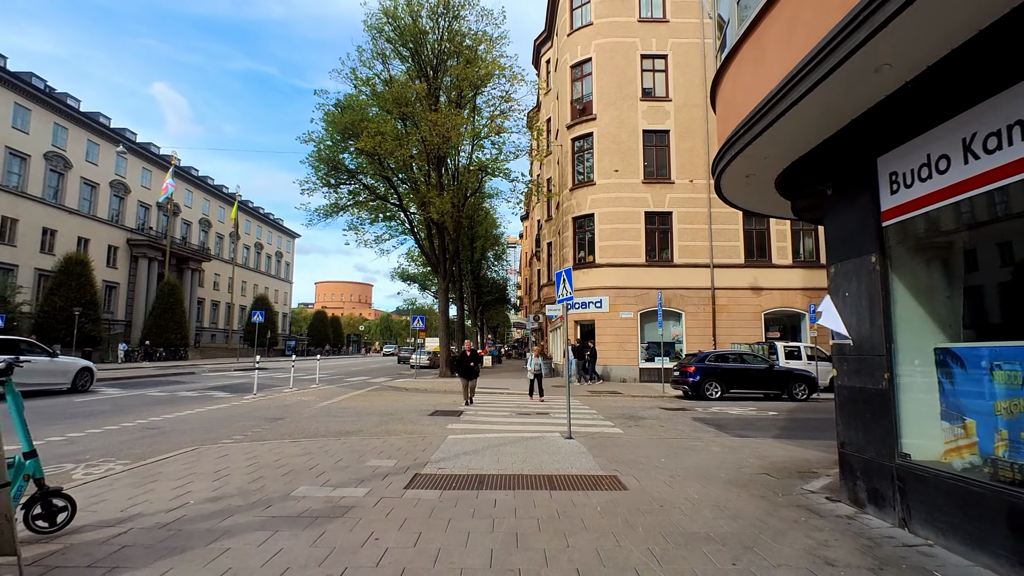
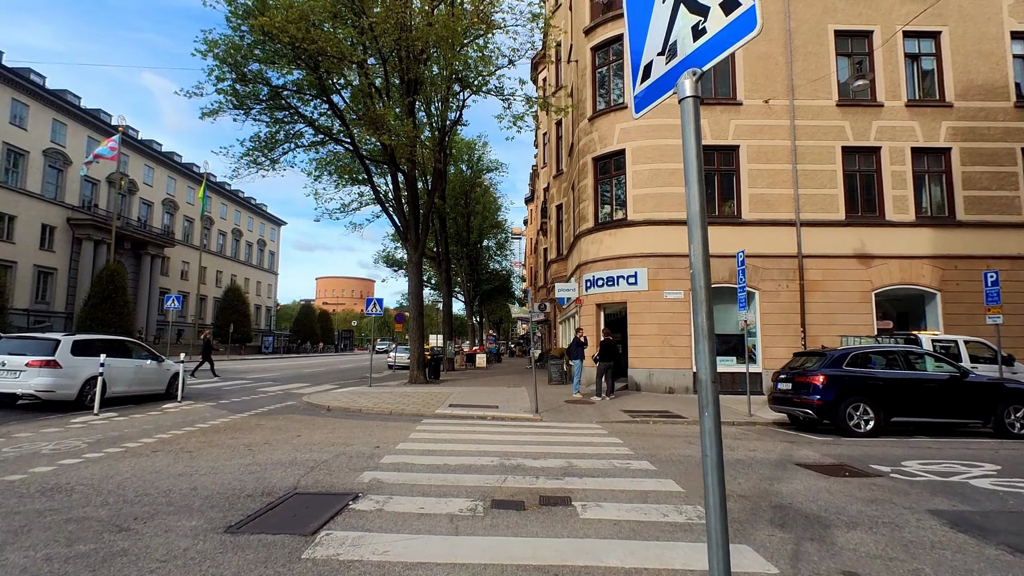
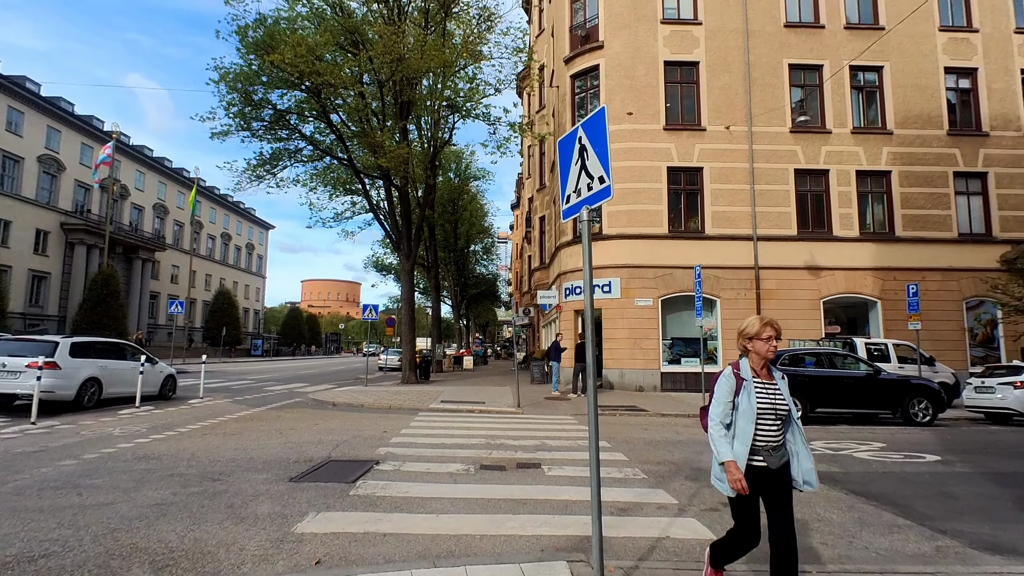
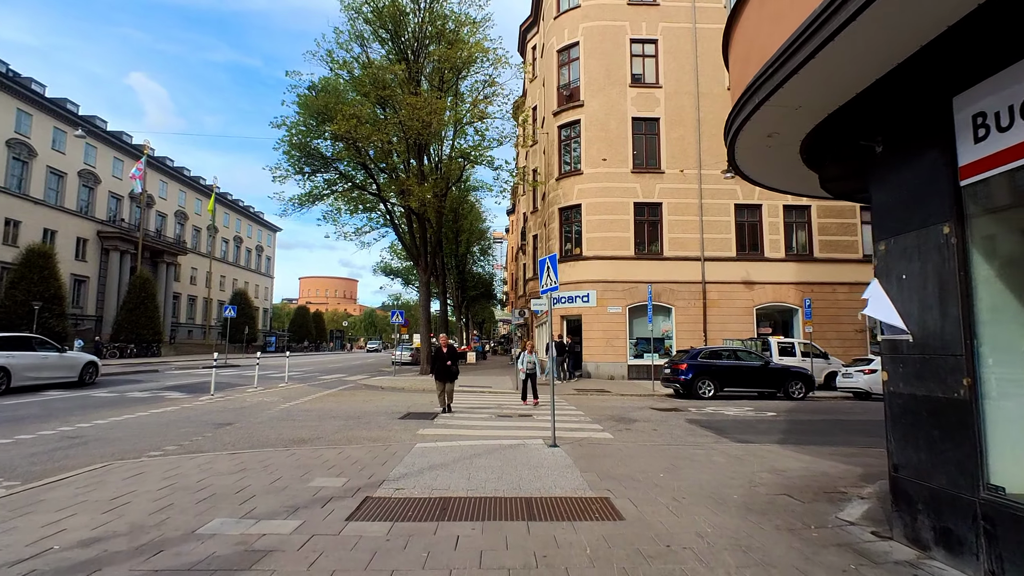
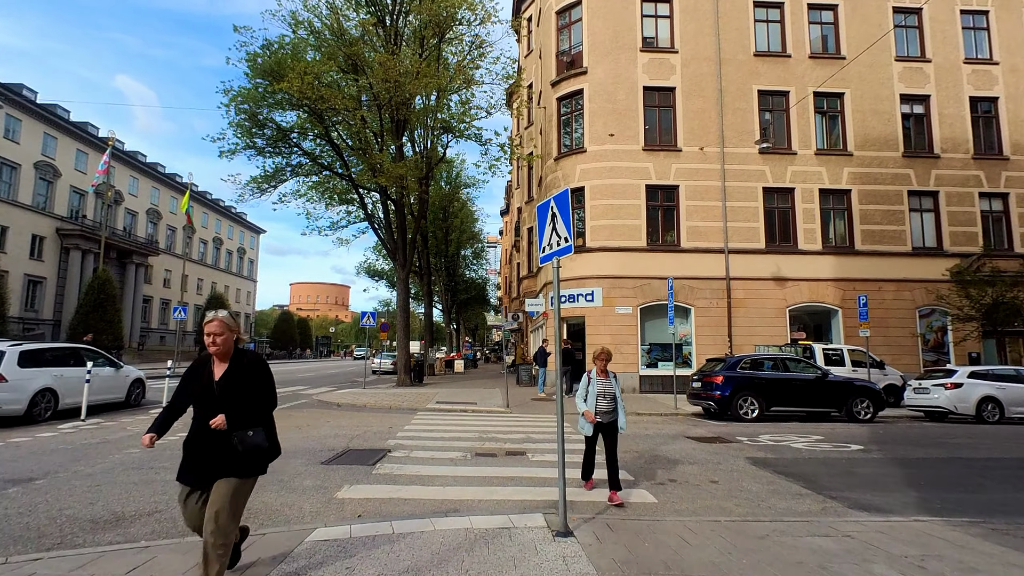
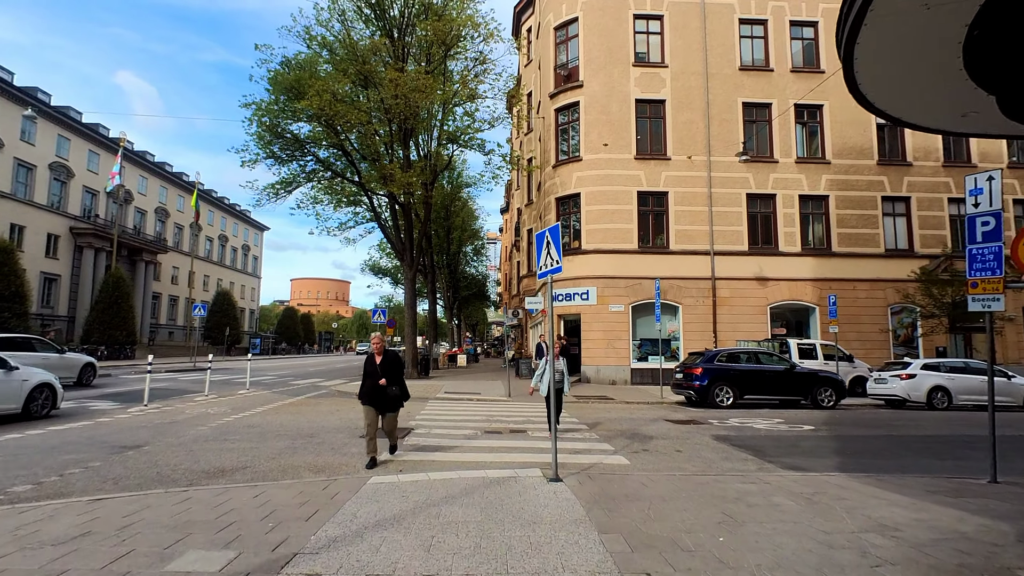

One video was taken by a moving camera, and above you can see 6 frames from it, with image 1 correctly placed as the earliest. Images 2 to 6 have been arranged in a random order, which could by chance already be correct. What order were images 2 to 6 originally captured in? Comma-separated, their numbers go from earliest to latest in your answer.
4, 6, 5, 3, 2
